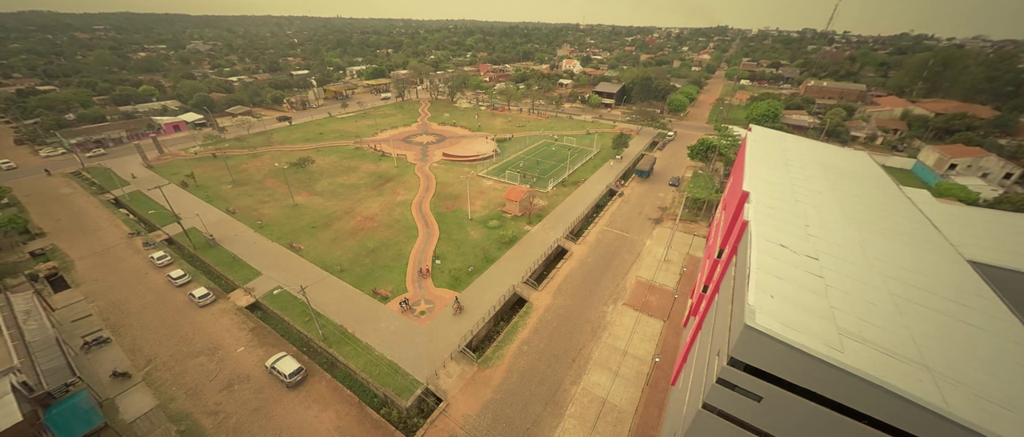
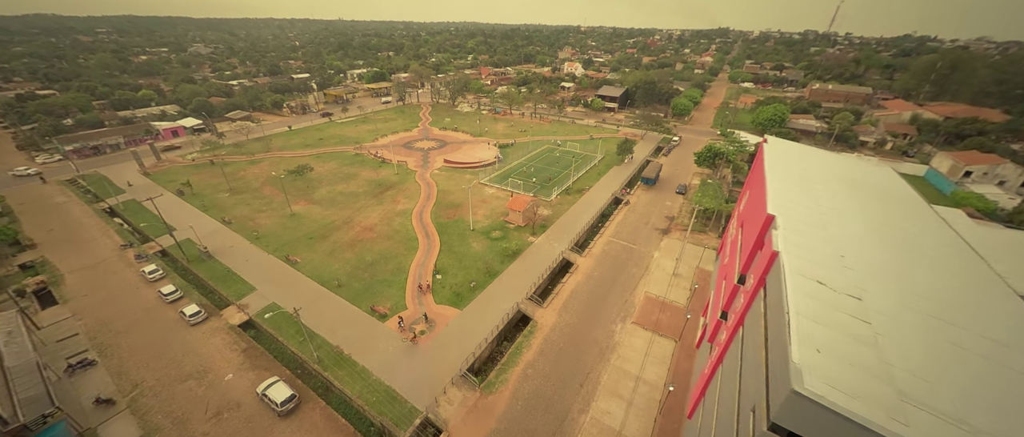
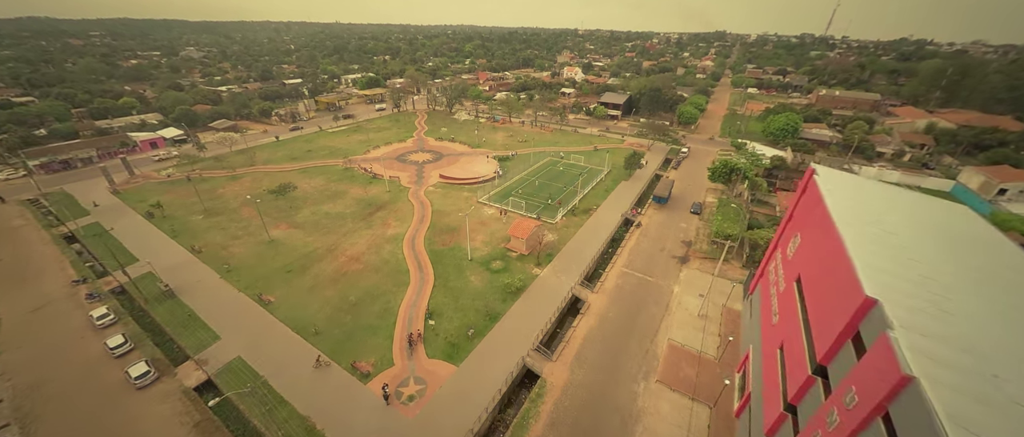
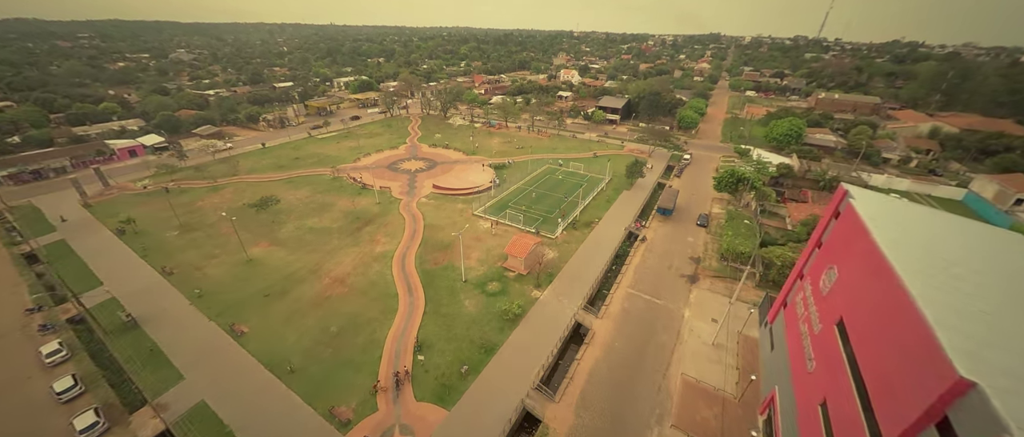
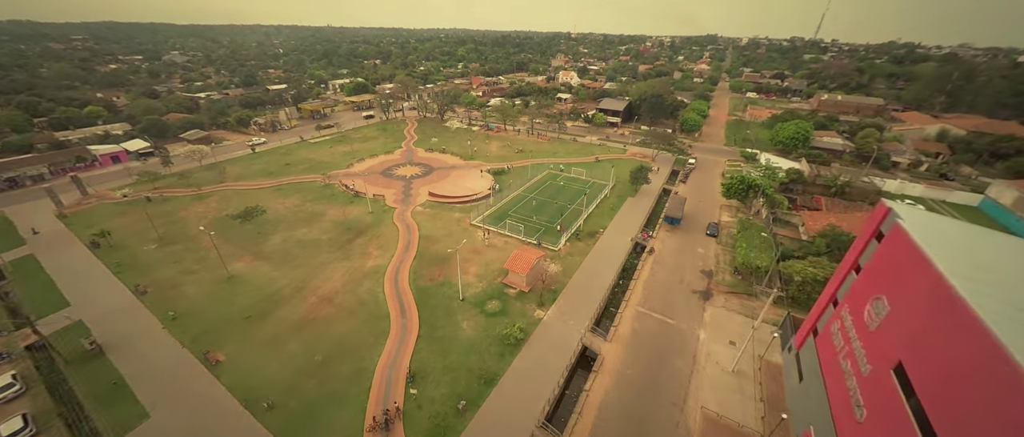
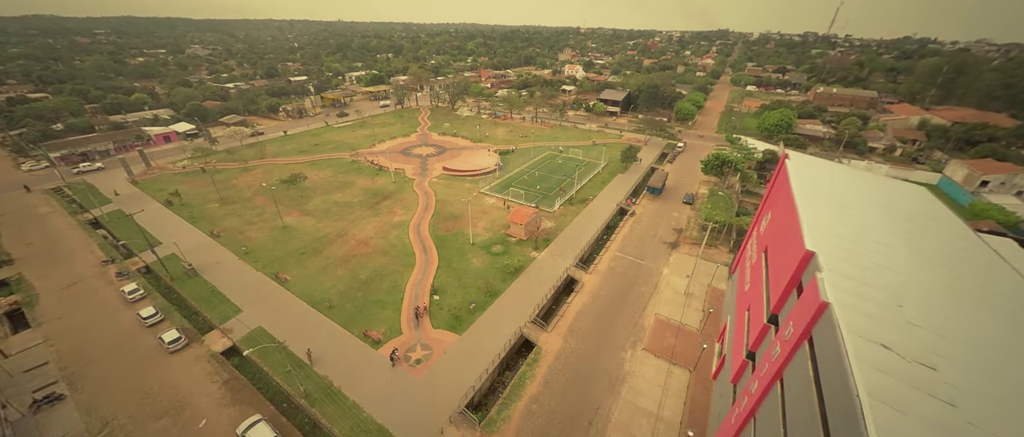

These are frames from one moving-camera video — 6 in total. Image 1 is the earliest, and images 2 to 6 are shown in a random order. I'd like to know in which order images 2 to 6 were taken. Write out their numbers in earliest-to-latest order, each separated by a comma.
2, 6, 3, 4, 5
